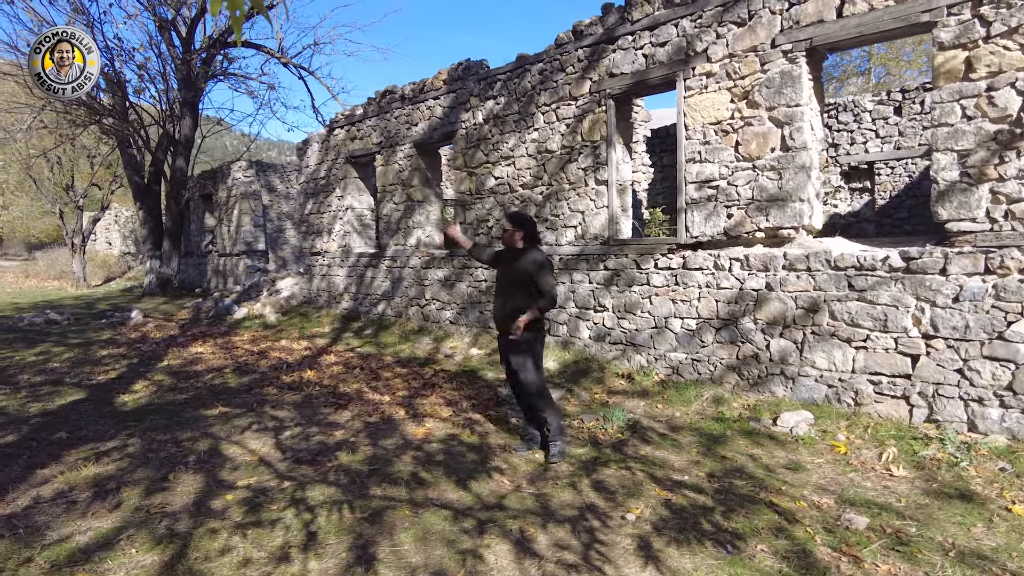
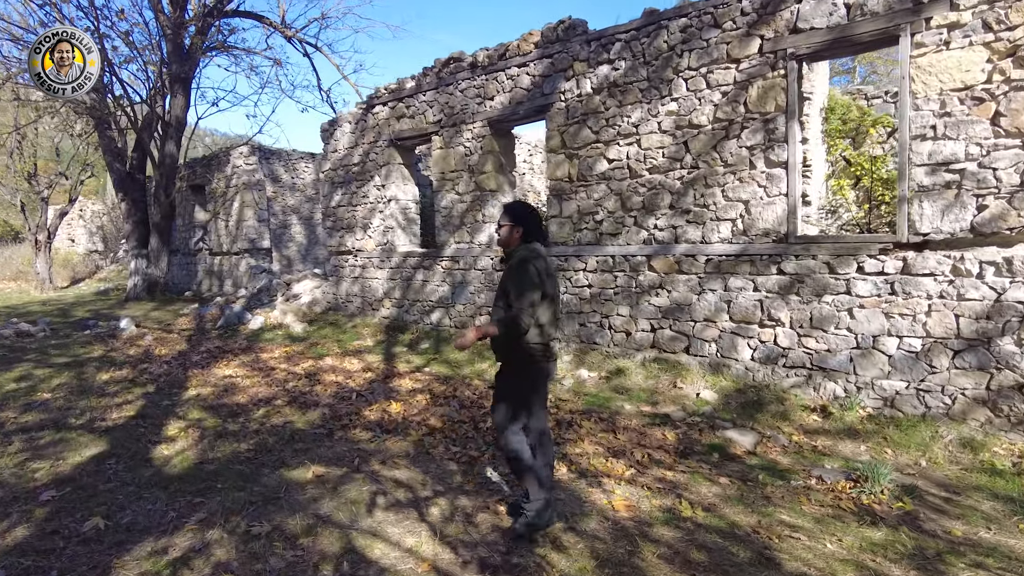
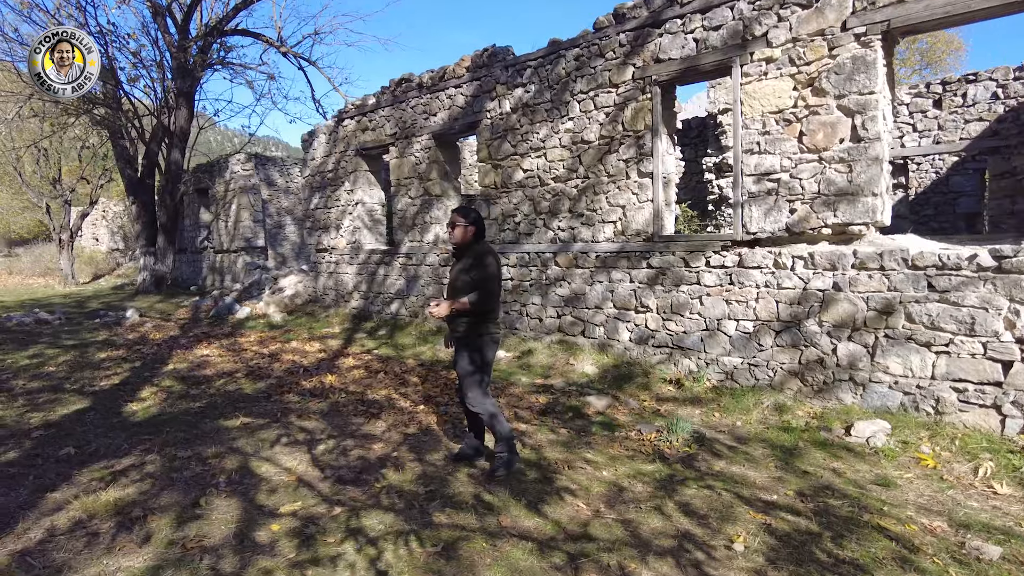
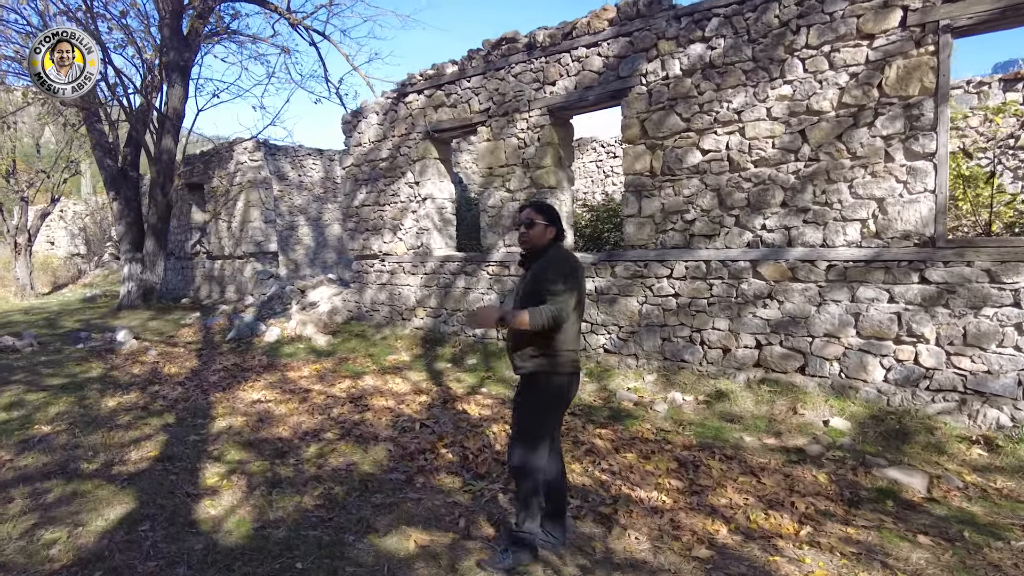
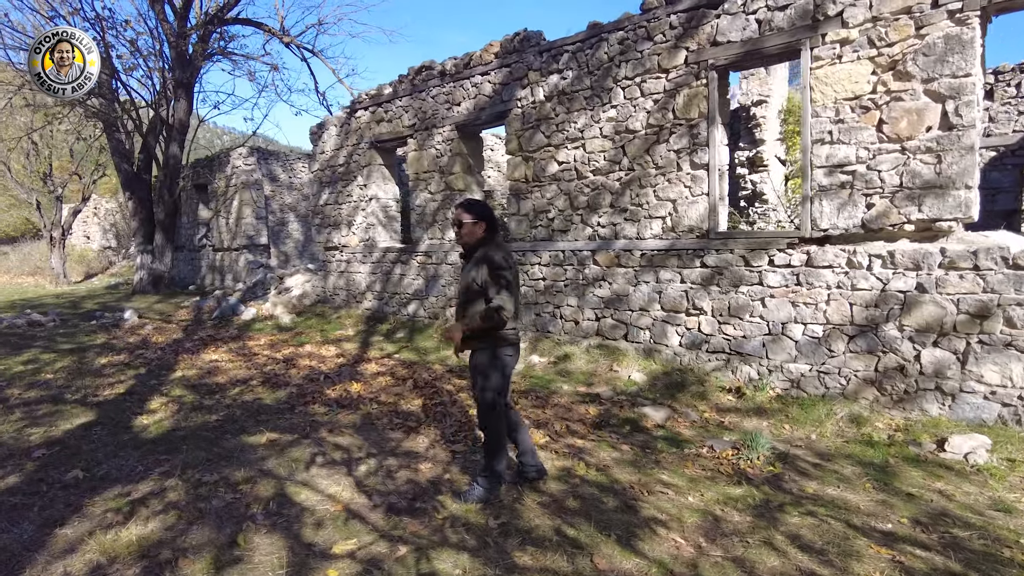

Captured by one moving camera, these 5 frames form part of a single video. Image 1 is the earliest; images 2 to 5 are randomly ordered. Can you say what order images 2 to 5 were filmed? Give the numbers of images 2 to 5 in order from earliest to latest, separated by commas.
3, 5, 2, 4
